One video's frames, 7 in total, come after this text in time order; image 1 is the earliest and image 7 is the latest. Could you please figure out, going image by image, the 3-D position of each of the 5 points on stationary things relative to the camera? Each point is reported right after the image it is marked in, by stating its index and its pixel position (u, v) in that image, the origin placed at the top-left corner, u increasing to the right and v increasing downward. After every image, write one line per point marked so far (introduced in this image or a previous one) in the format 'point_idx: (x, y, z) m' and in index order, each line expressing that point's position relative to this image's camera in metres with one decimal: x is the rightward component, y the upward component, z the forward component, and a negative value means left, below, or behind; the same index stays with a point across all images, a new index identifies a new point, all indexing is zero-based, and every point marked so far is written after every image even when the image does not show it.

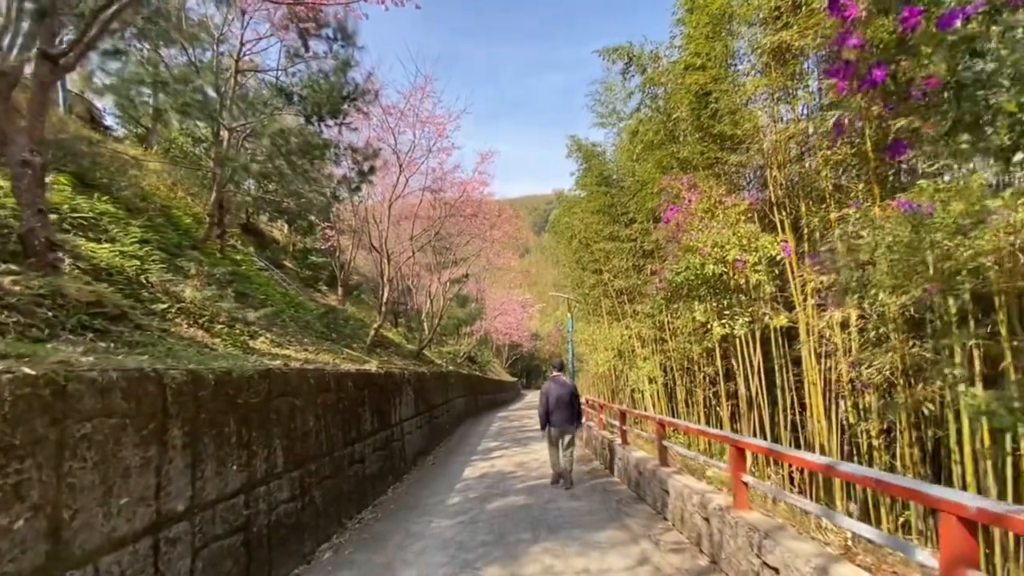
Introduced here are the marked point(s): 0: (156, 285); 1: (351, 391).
0: (-4.1, 0.0, +5.5) m
1: (-2.0, -1.3, +5.8) m
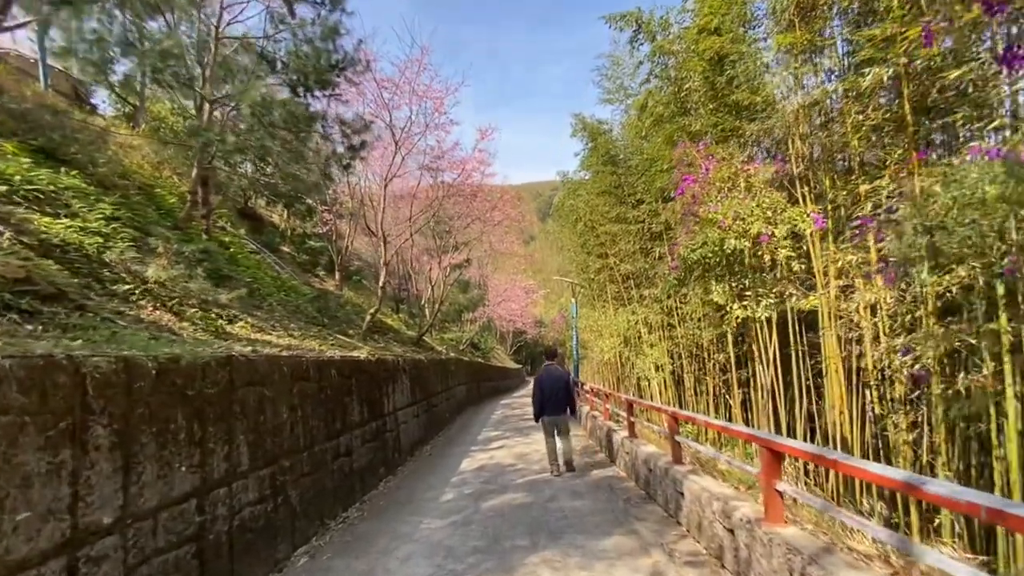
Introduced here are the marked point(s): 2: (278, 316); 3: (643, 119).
0: (-4.1, +0.2, +5.0) m
1: (-2.0, -1.0, +5.4) m
2: (-3.6, -0.4, +7.4) m
3: (+2.9, +3.7, +10.4) m
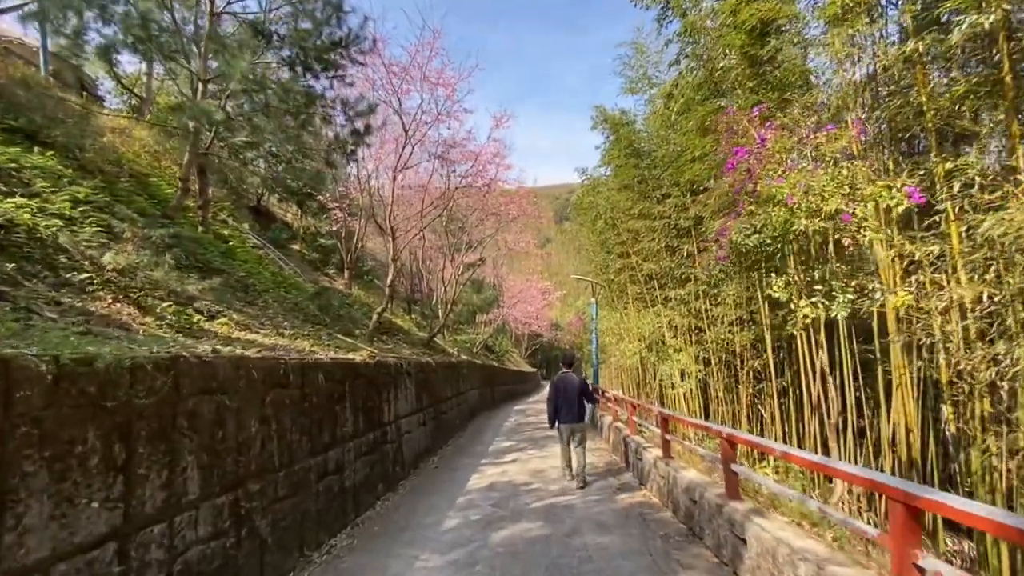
0: (-4.0, +0.3, +4.4) m
1: (-1.8, -1.0, +4.7) m
2: (-3.4, -0.4, +6.7) m
3: (+3.2, +3.7, +9.6) m
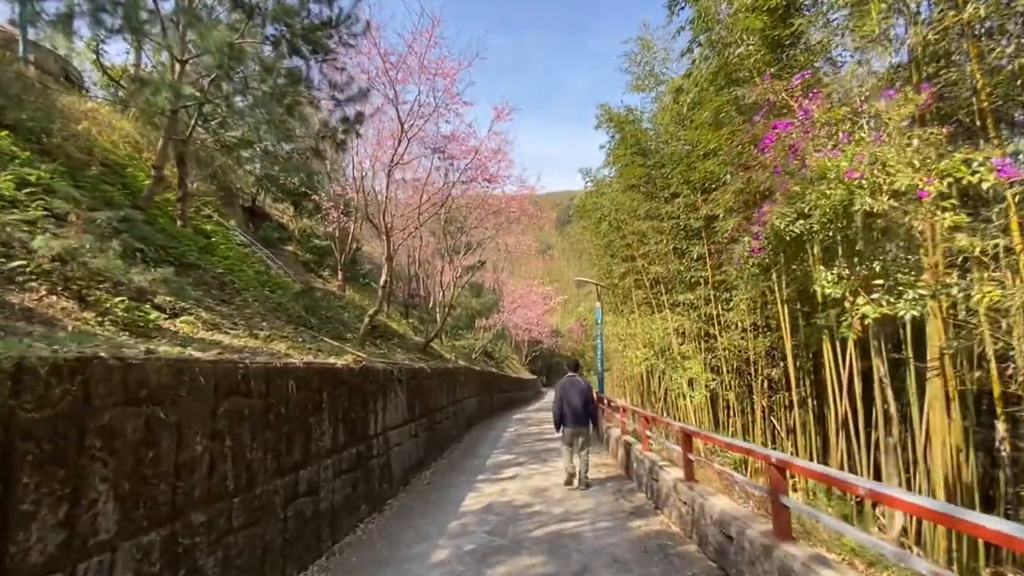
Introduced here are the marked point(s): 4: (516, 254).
0: (-4.0, +0.4, +3.8) m
1: (-1.8, -0.9, +4.0) m
2: (-3.4, -0.3, +6.1) m
3: (+3.3, +3.6, +9.1) m
4: (+0.1, +1.4, +19.9) m
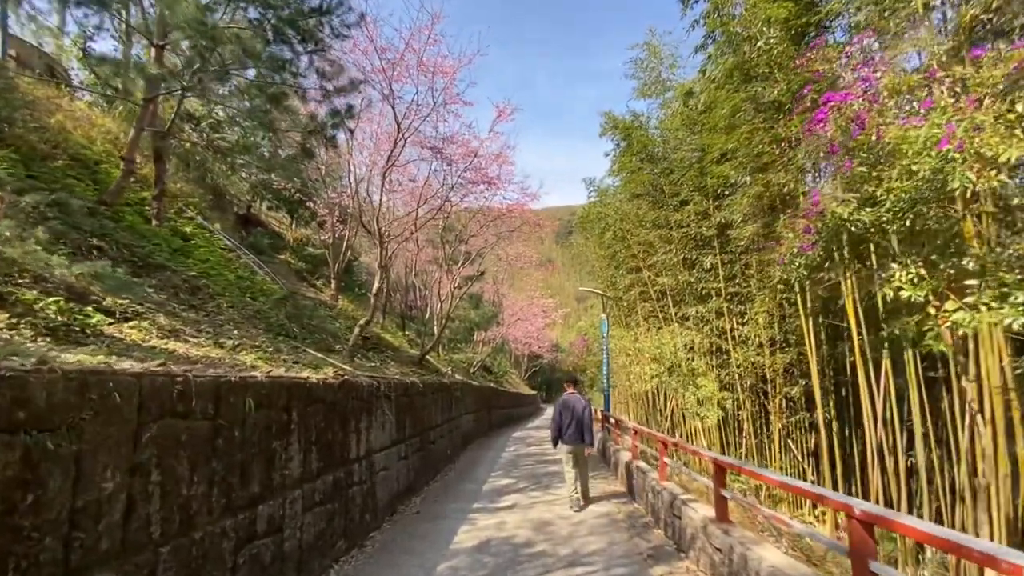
0: (-3.9, +0.4, +3.2) m
1: (-1.8, -0.9, +3.4) m
2: (-3.4, -0.4, +5.5) m
3: (+3.3, +3.4, +8.5) m
4: (+0.2, +0.9, +19.4) m
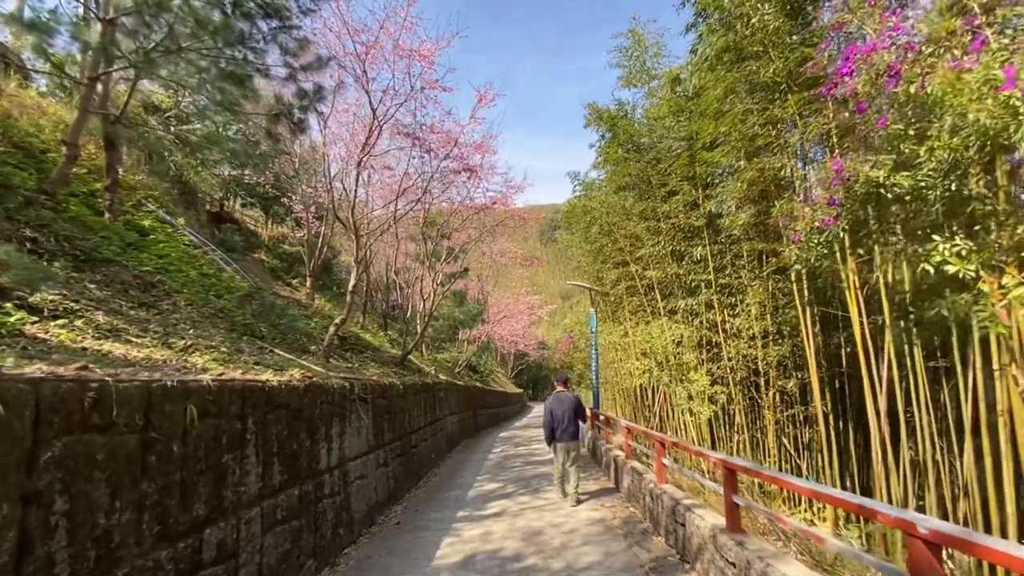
0: (-4.0, +0.5, +2.6) m
1: (-1.9, -0.8, +2.9) m
2: (-3.6, -0.3, +5.0) m
3: (+3.0, +3.6, +8.2) m
4: (-0.4, +1.0, +18.9) m
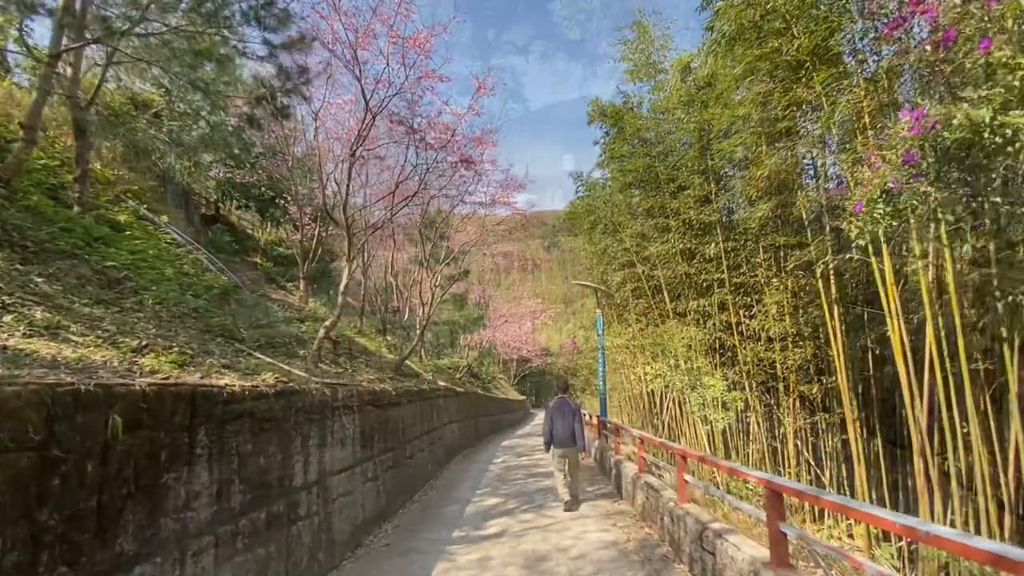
0: (-4.0, +0.6, +2.1) m
1: (-1.9, -0.8, +2.4) m
2: (-3.6, -0.3, +4.5) m
3: (+3.0, +3.6, +7.7) m
4: (-0.4, +0.9, +18.4) m
